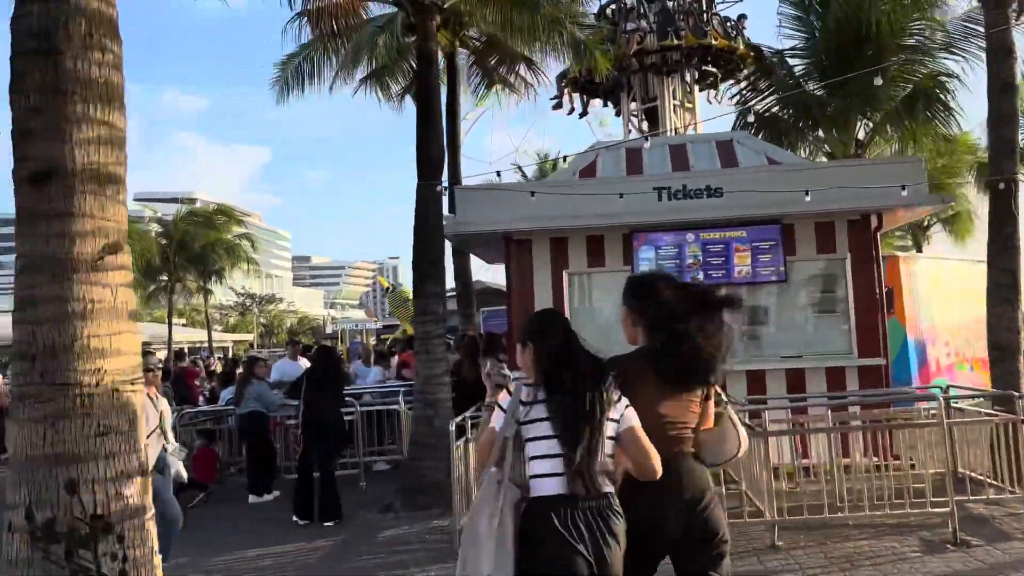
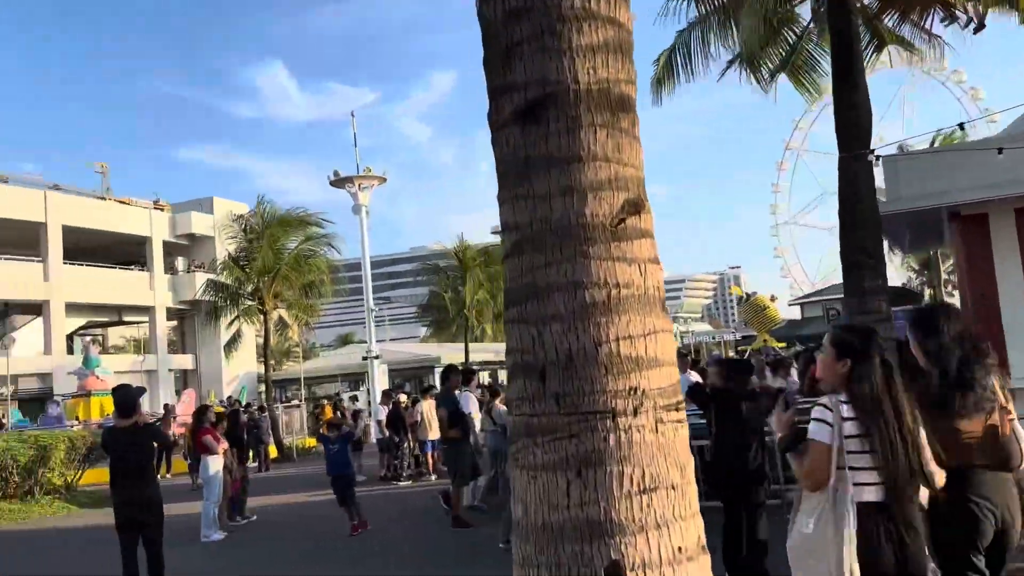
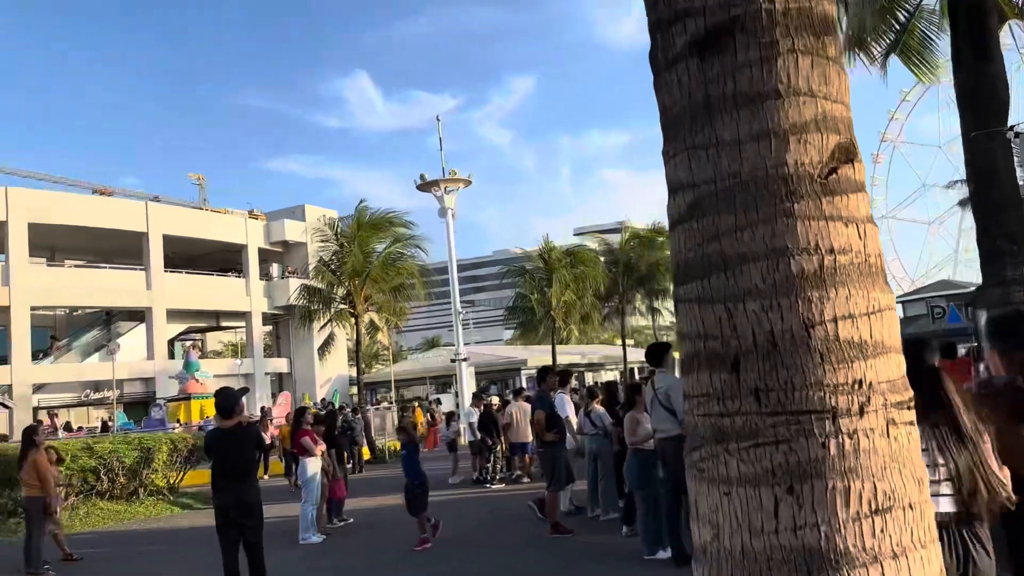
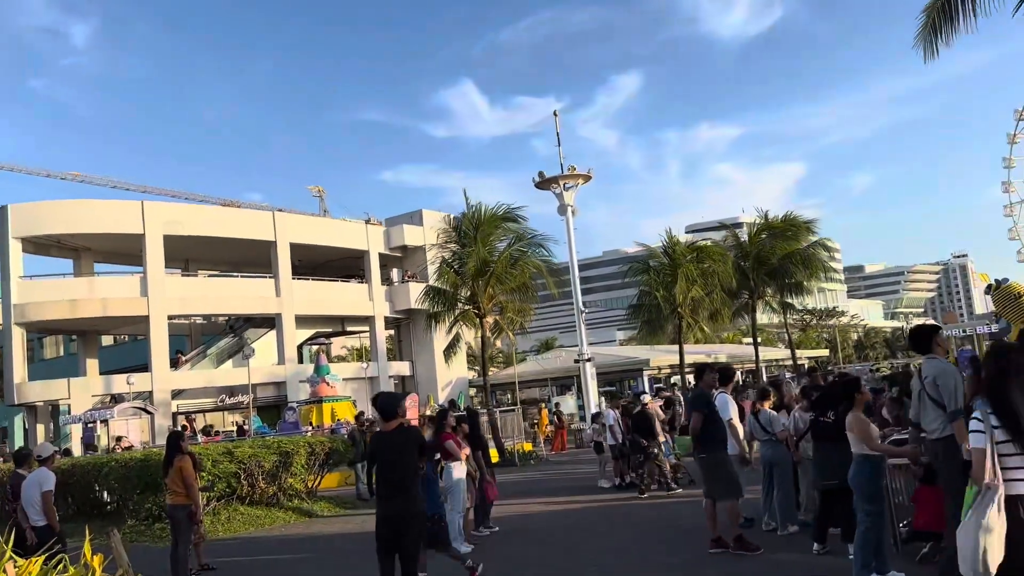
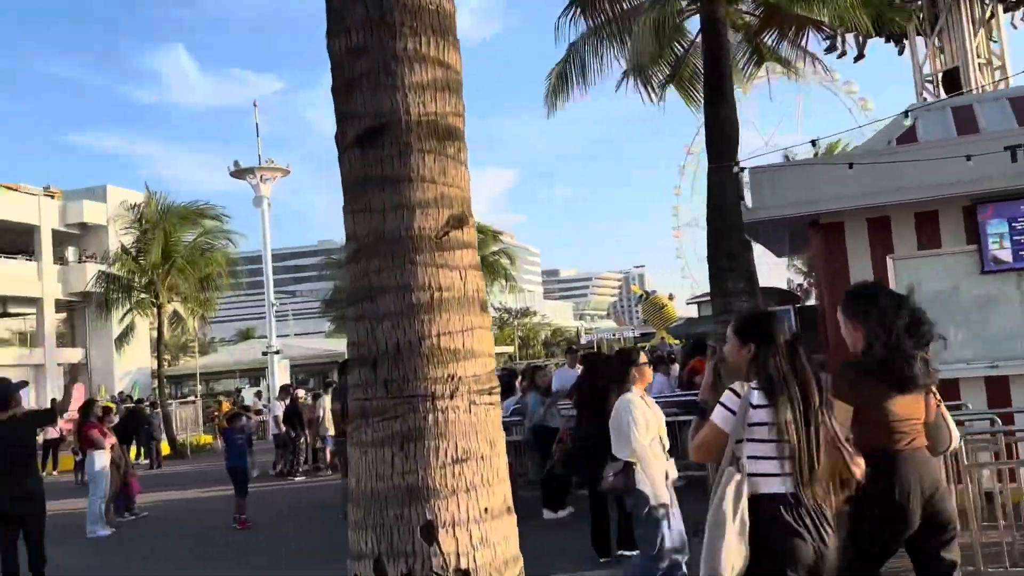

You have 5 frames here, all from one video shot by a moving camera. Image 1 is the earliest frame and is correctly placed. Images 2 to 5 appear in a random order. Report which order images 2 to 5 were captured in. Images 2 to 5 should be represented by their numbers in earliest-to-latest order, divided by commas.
5, 2, 3, 4
